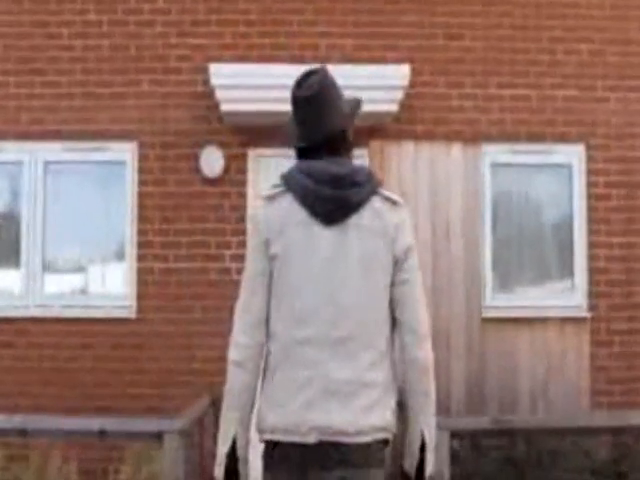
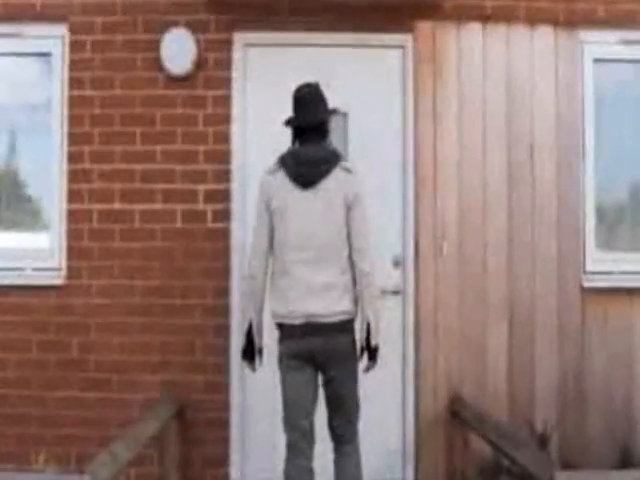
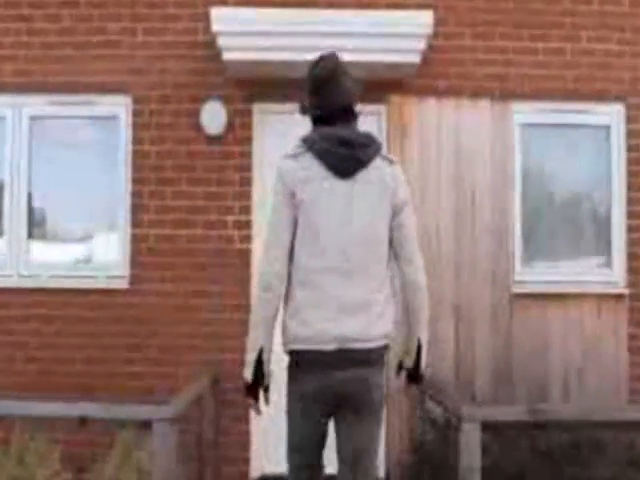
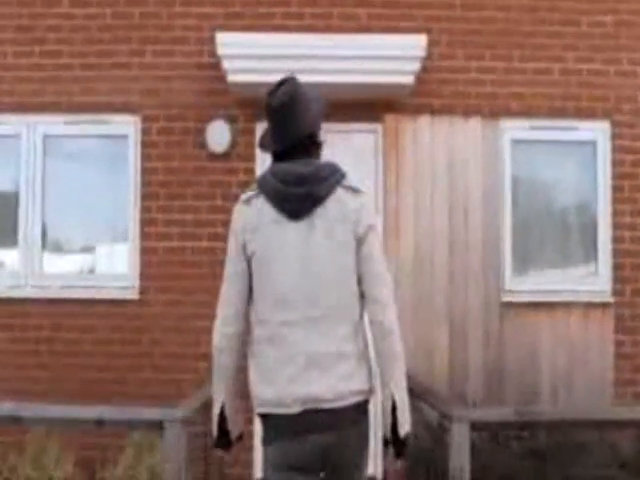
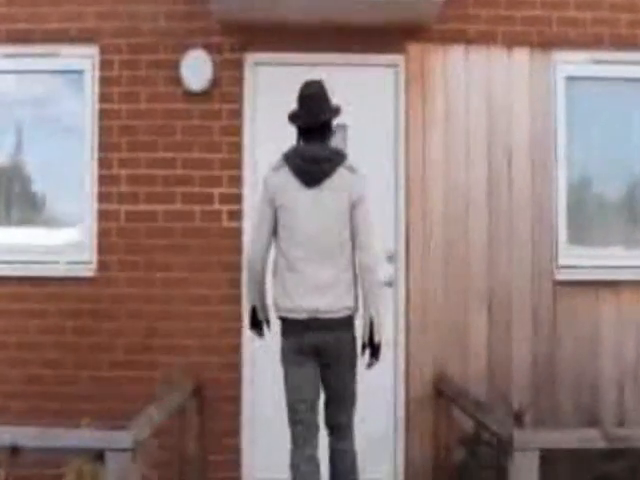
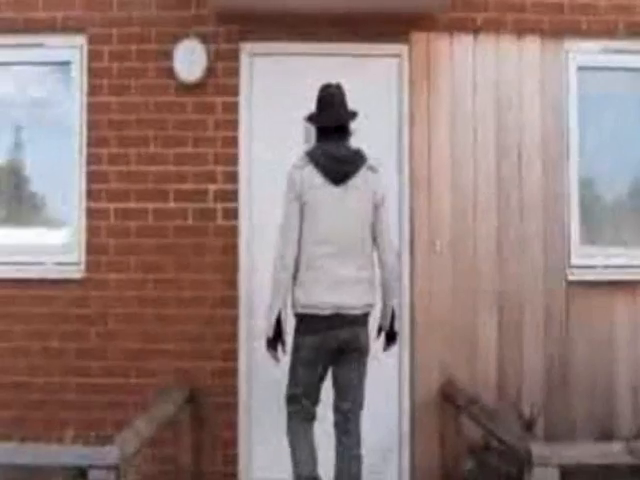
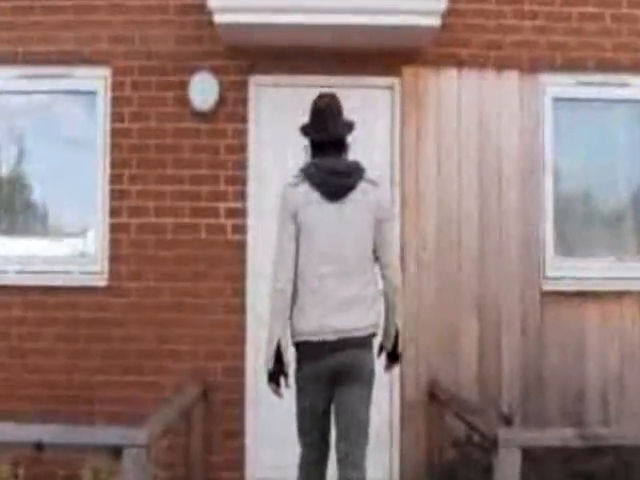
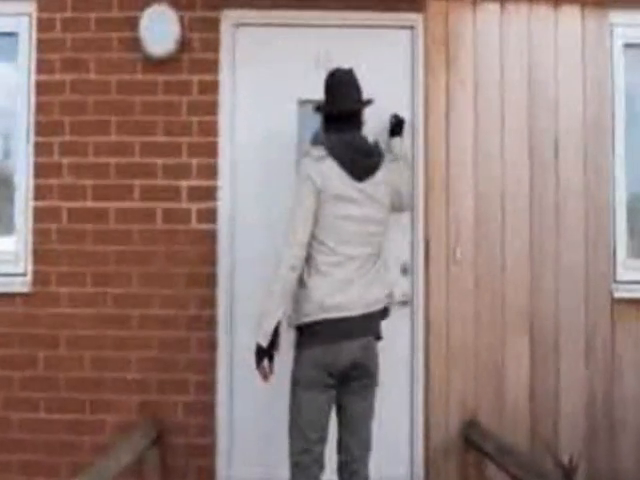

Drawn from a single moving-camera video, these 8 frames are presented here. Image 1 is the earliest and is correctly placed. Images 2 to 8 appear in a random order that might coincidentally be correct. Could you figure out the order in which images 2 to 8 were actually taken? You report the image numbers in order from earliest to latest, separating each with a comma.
4, 3, 7, 5, 6, 2, 8
